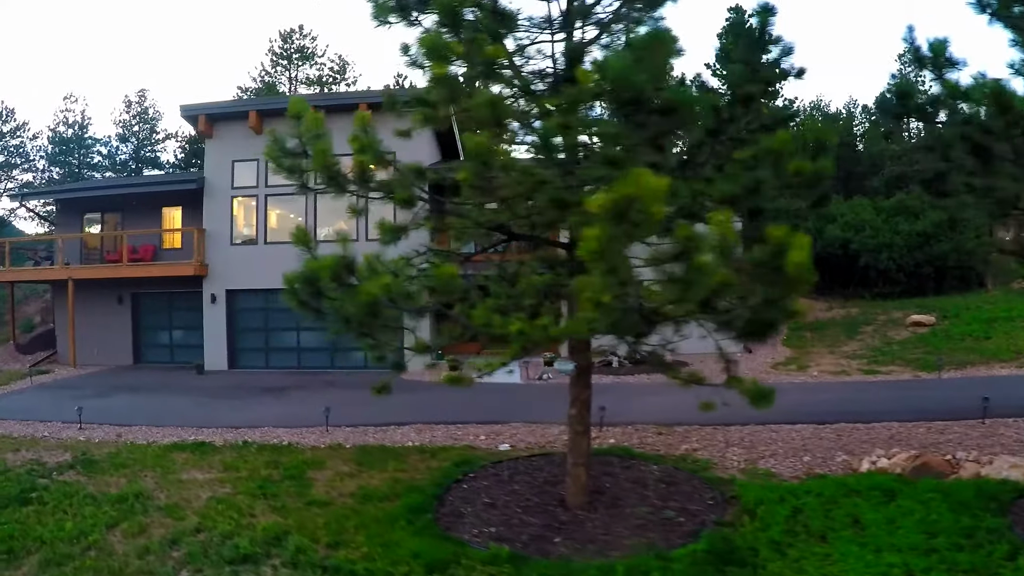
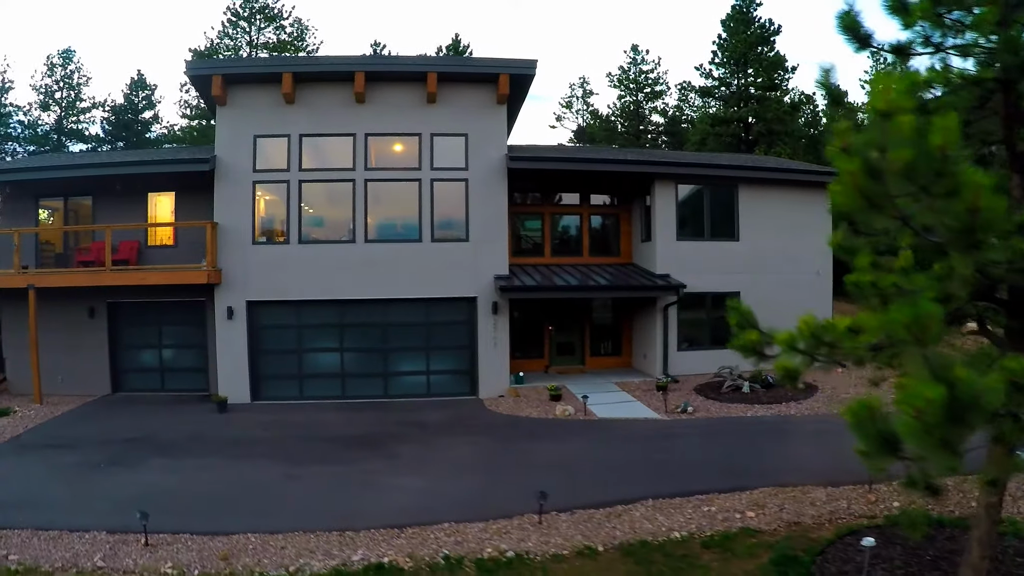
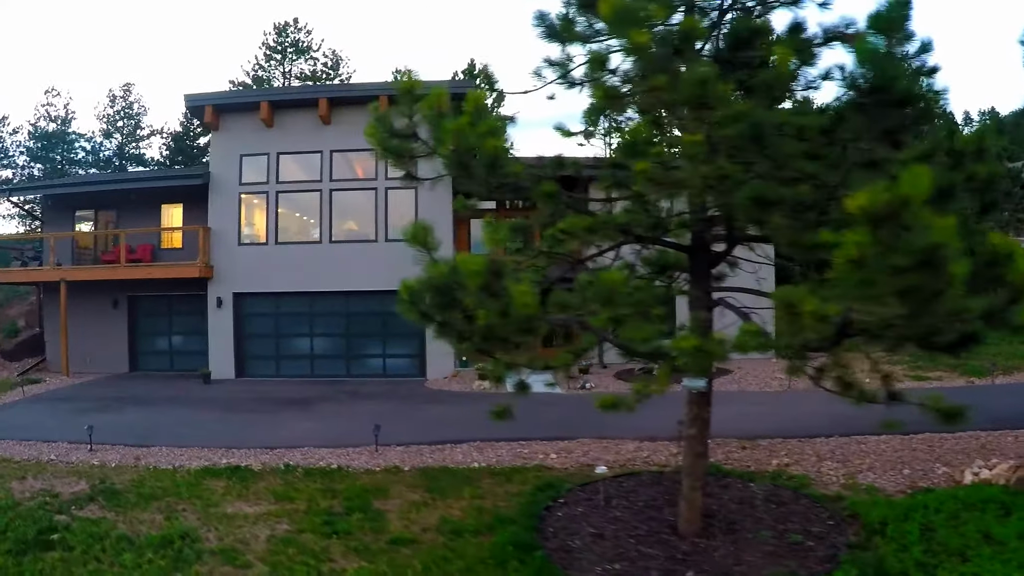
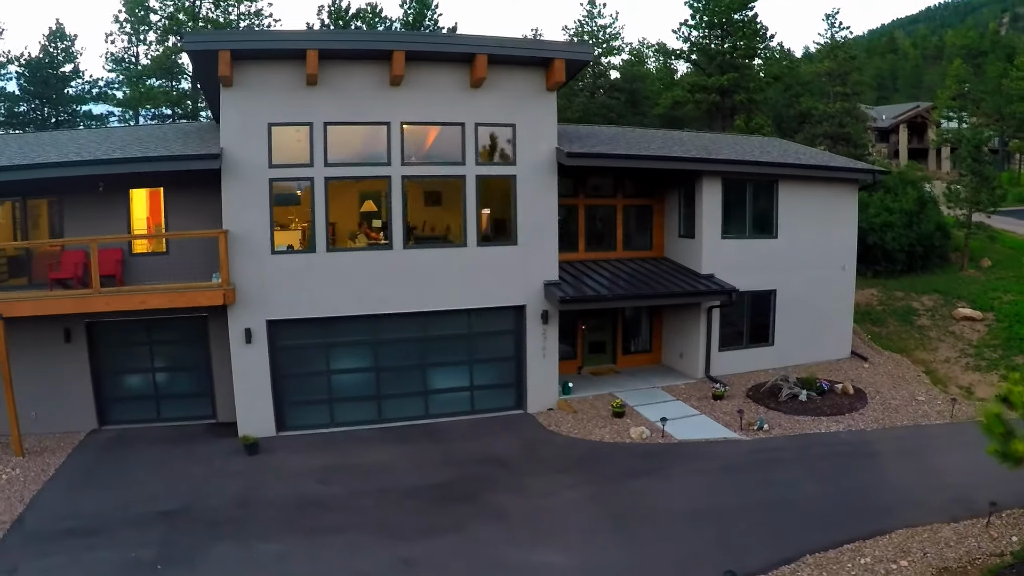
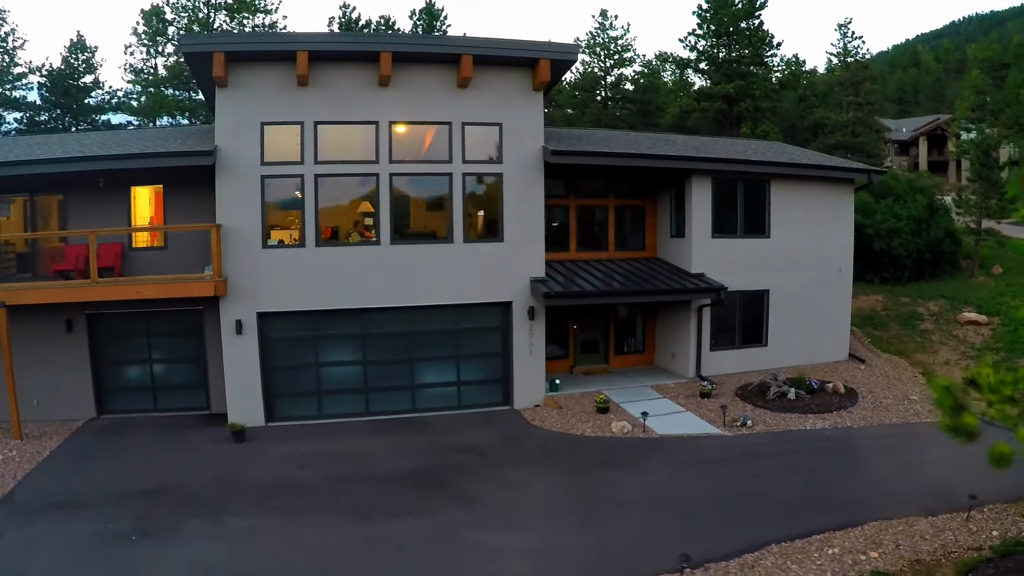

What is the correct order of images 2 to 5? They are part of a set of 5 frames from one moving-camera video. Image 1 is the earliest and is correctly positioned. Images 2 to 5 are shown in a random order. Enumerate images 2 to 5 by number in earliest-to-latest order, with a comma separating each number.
3, 2, 5, 4
